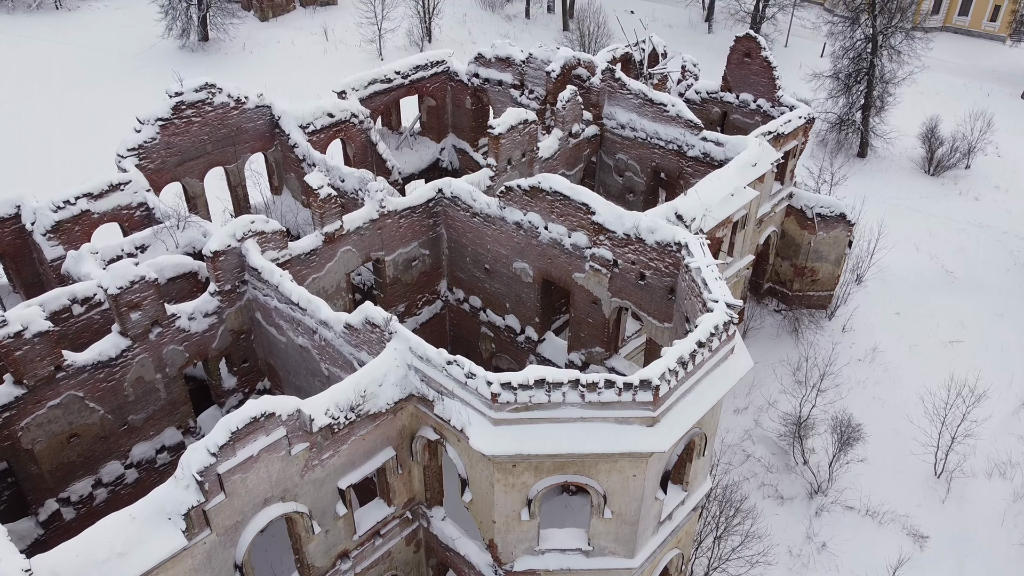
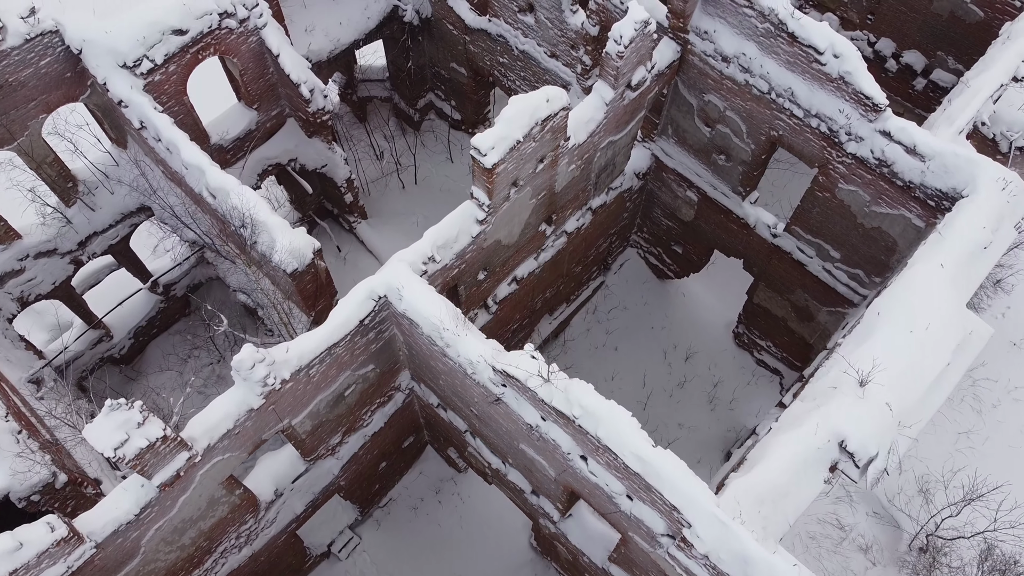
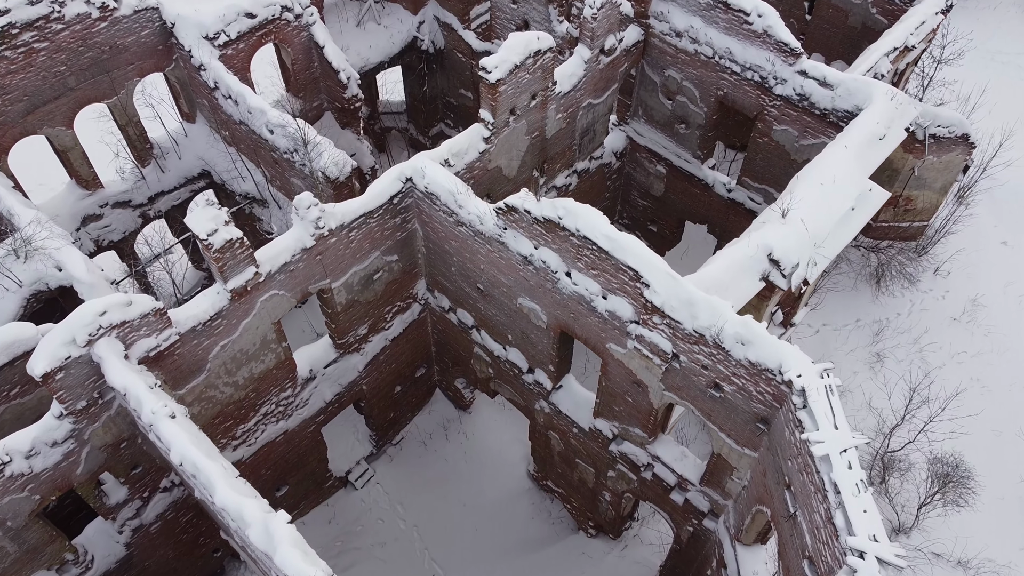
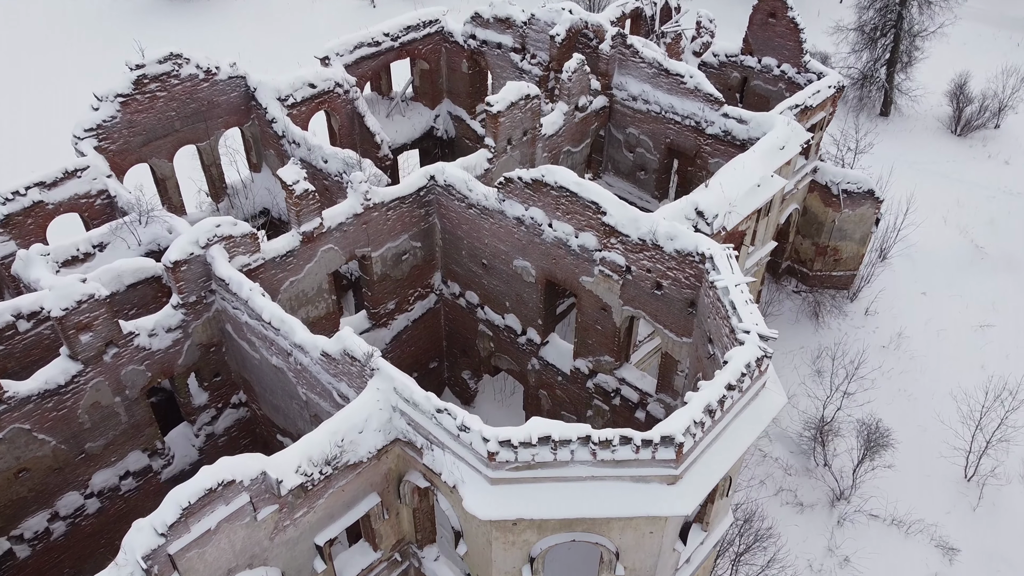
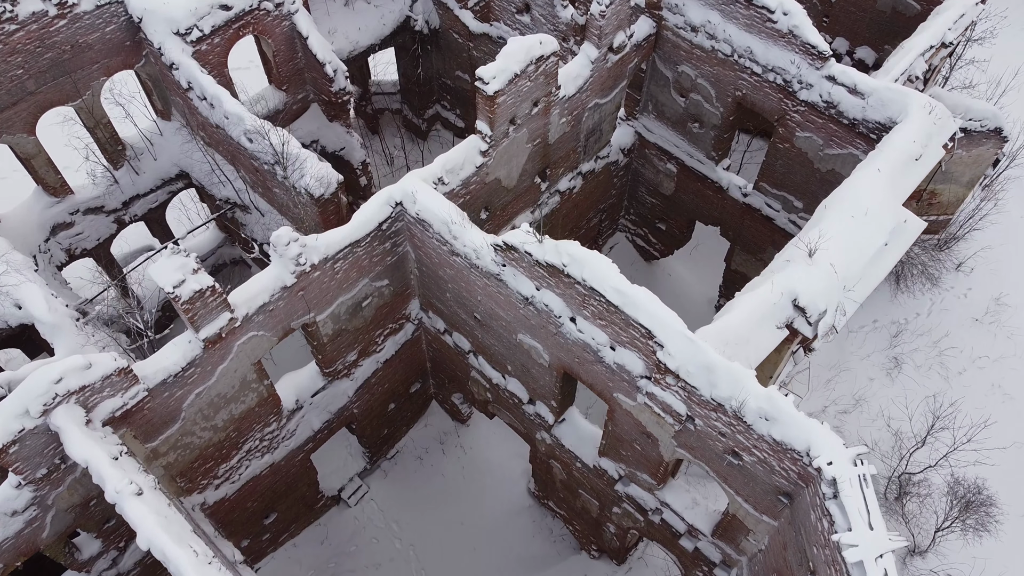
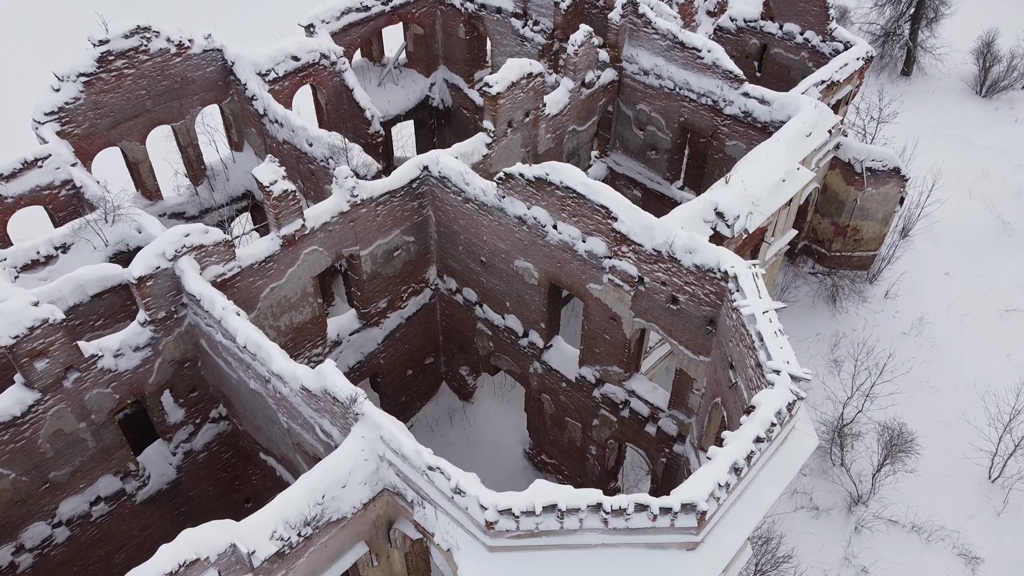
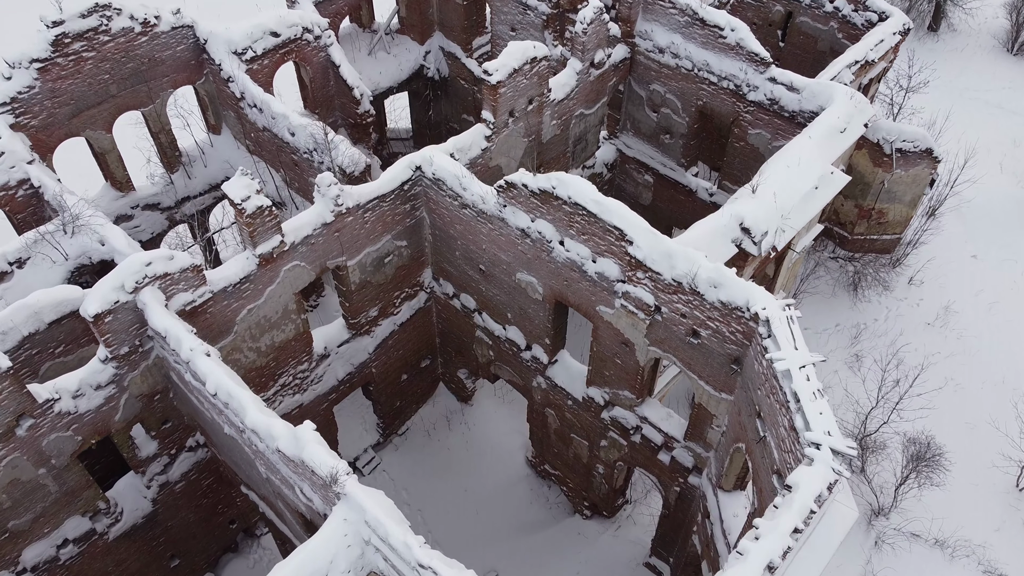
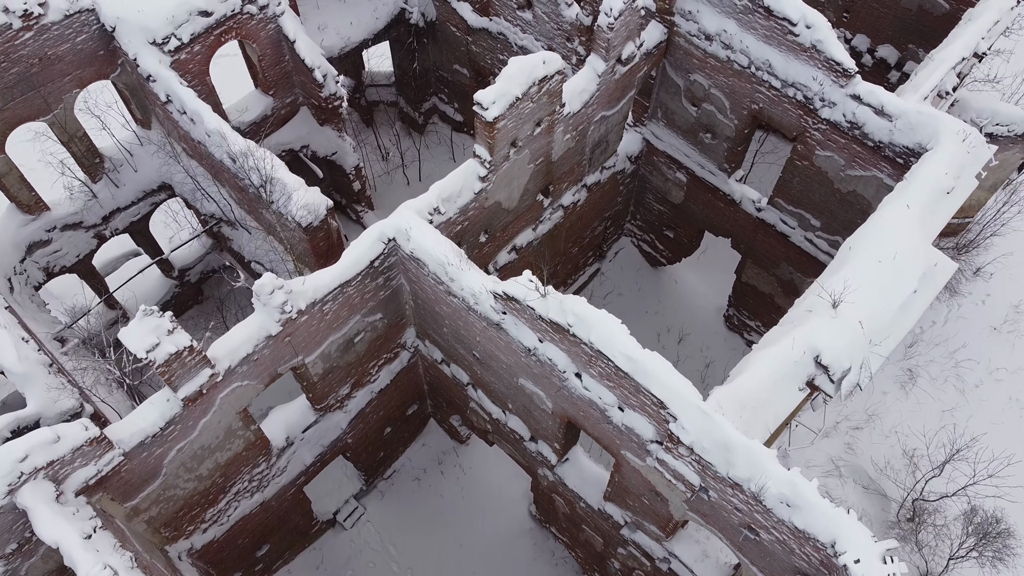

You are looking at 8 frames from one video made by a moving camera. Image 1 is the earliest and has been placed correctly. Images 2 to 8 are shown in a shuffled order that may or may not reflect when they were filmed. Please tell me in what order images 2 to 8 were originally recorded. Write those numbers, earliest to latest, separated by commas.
4, 6, 7, 3, 5, 8, 2
